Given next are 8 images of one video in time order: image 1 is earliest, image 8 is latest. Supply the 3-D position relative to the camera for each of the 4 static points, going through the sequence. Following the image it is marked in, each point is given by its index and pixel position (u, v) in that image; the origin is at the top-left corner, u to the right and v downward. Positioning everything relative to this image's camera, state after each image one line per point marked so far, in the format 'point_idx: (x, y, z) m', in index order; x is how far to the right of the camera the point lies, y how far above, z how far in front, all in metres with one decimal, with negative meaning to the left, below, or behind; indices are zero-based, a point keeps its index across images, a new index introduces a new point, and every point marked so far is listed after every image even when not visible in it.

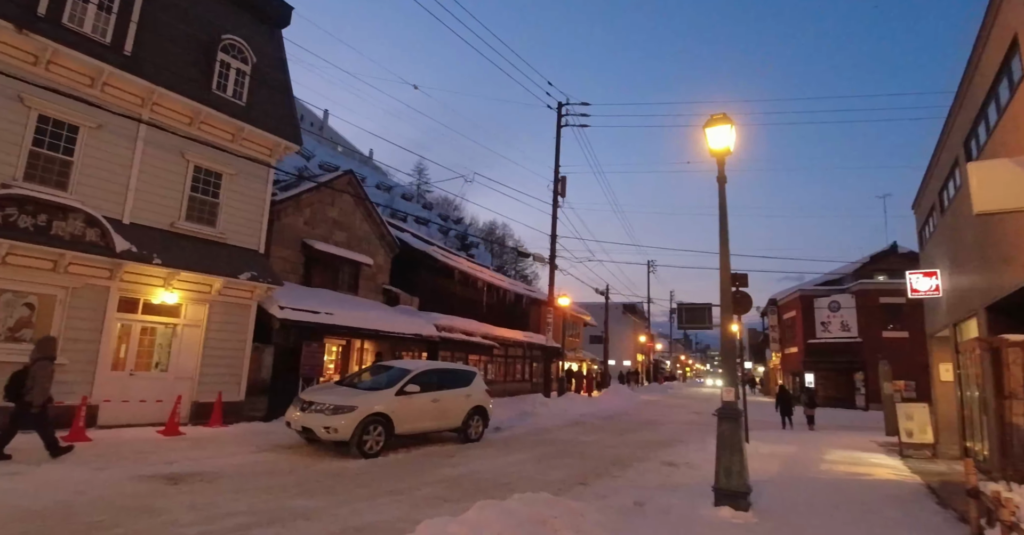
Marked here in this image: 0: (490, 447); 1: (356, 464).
0: (-0.5, -4.1, +12.5) m
1: (-2.8, -3.6, +9.8) m
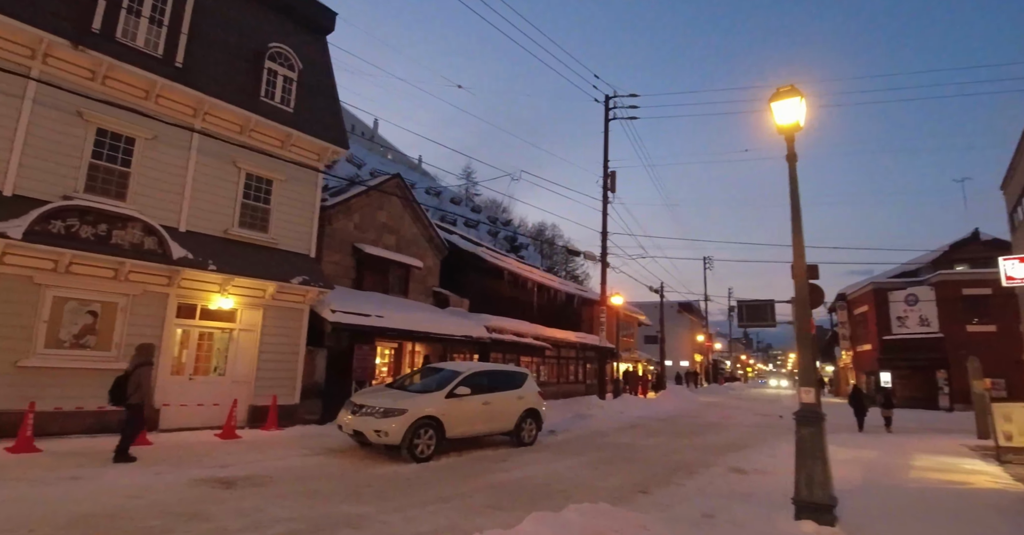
0: (+0.7, -4.1, +12.0) m
1: (-1.9, -3.6, +9.6) m
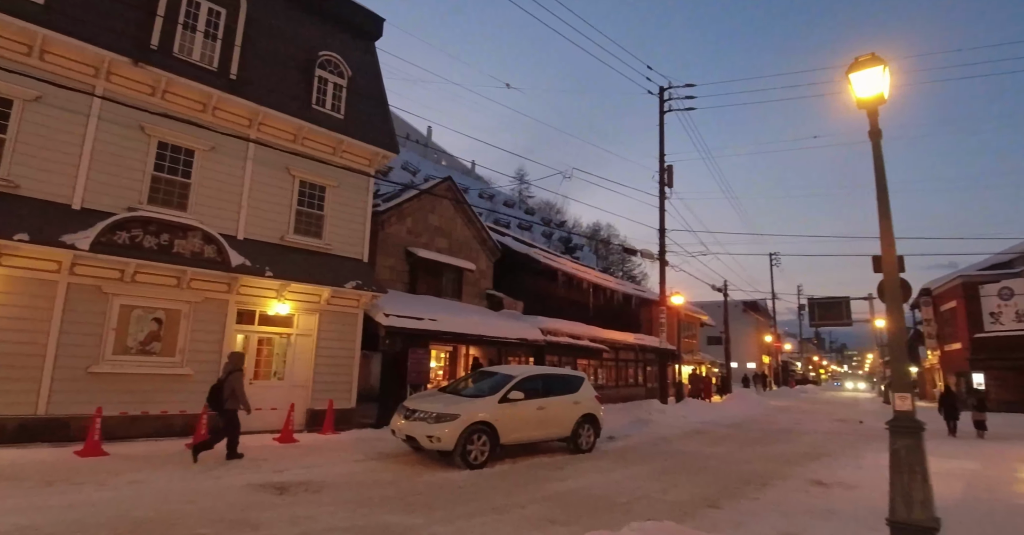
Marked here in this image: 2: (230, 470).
0: (+1.9, -4.1, +11.5) m
1: (-0.9, -3.6, +9.3) m
2: (-4.7, -3.4, +9.1) m
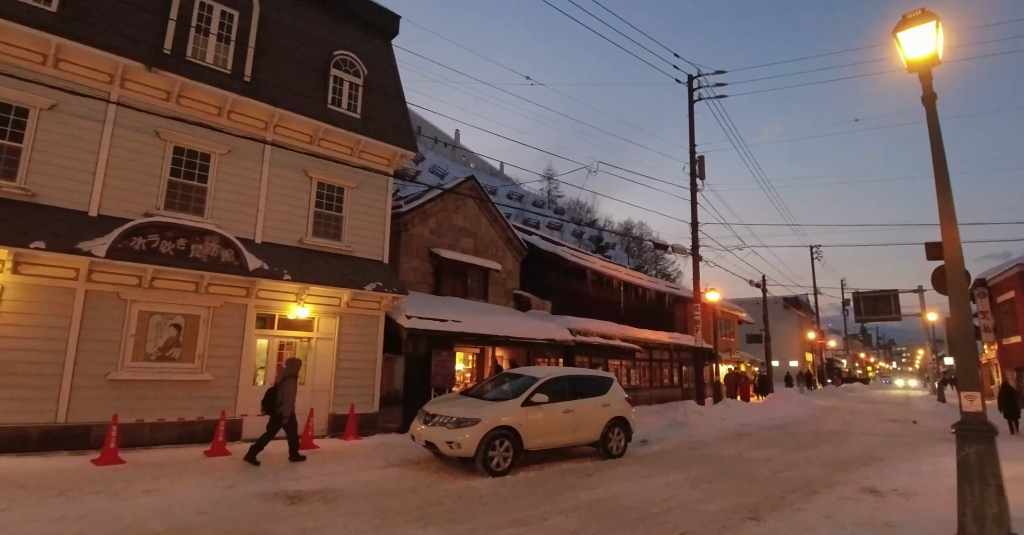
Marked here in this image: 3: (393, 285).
0: (+2.5, -3.9, +10.8) m
1: (-0.5, -3.5, +8.9) m
2: (-4.3, -3.4, +8.9) m
3: (-3.0, -0.4, +13.7) m
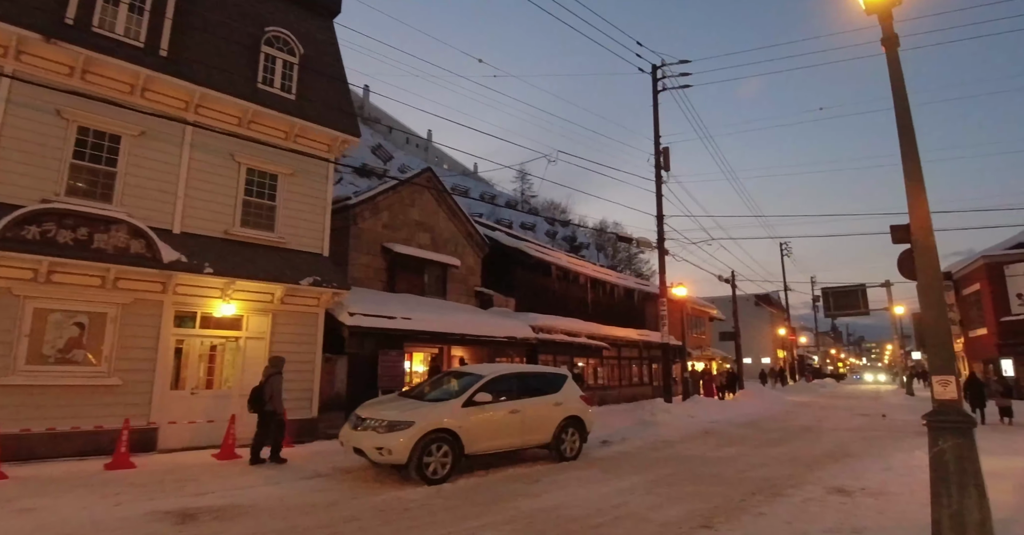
0: (+1.4, -3.7, +10.0) m
1: (-1.4, -3.3, +8.0) m
2: (-5.3, -3.3, +7.8) m
3: (-4.2, -0.3, +12.7) m
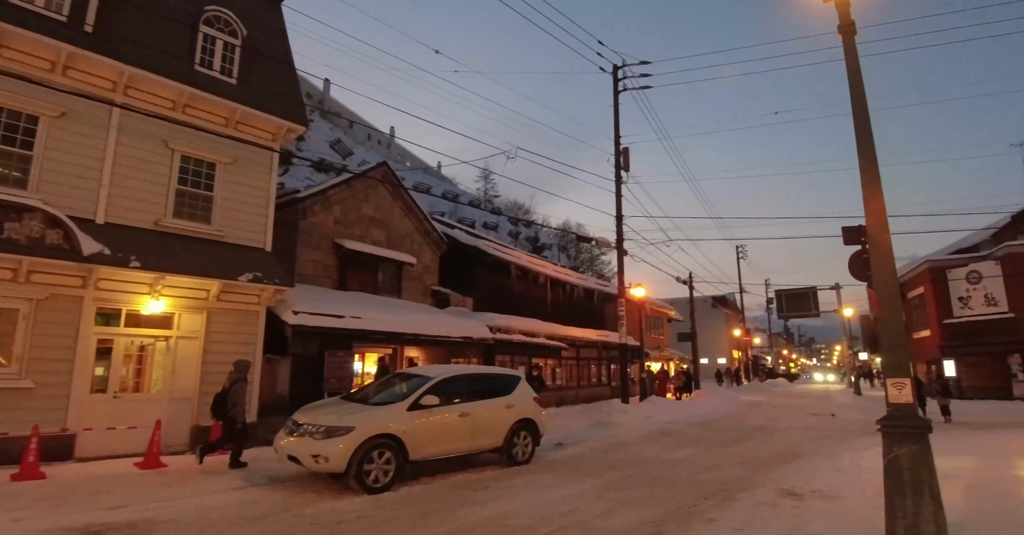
0: (+0.5, -3.7, +9.7) m
1: (-2.2, -3.3, +7.4) m
2: (-6.0, -3.2, +7.0) m
3: (-5.3, -0.2, +12.0) m
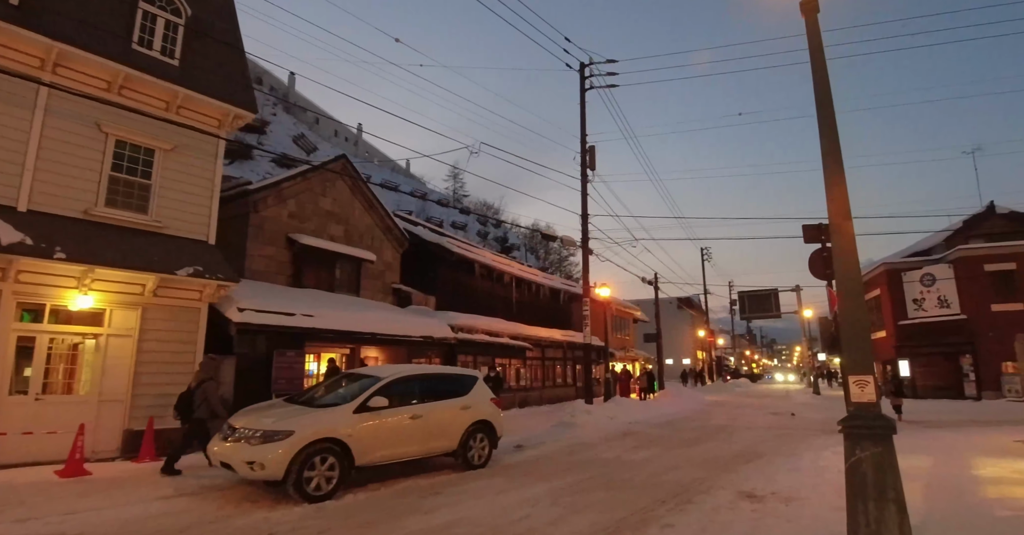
0: (-0.2, -3.6, +9.3) m
1: (-2.8, -3.1, +6.9) m
2: (-6.6, -3.0, +6.3) m
3: (-6.1, 0.0, +11.3) m
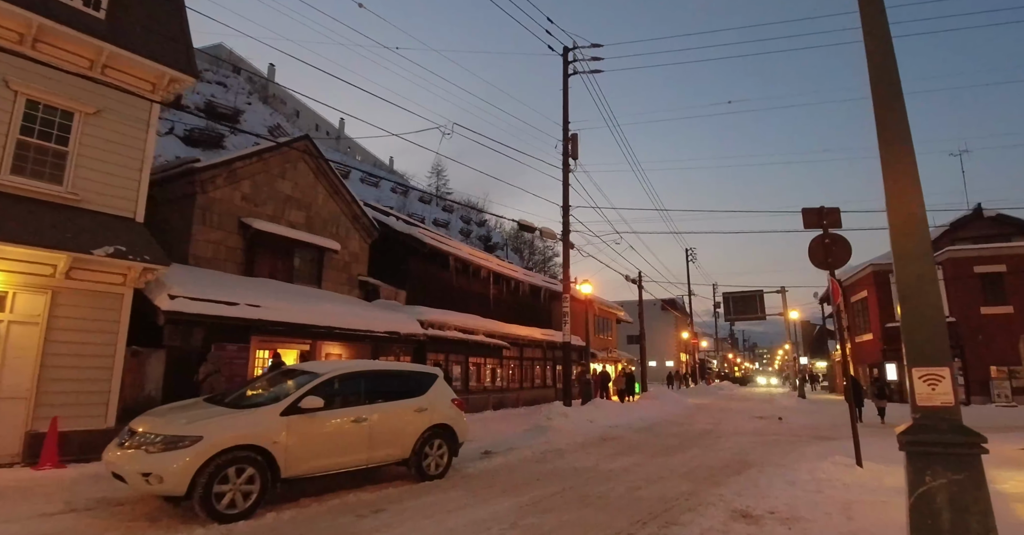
0: (-0.8, -3.3, +8.1) m
1: (-3.4, -2.8, +5.6) m
2: (-7.1, -2.6, +4.9) m
3: (-6.7, +0.3, +9.9) m
